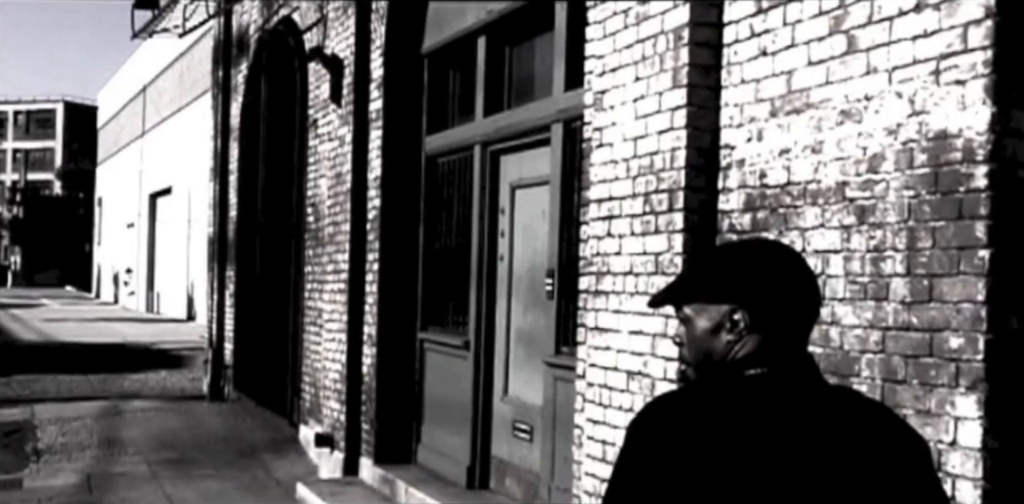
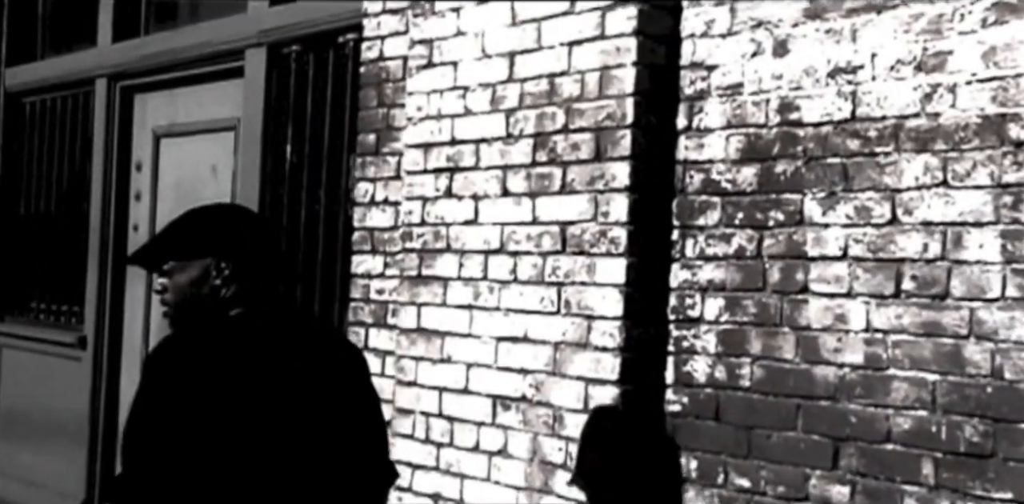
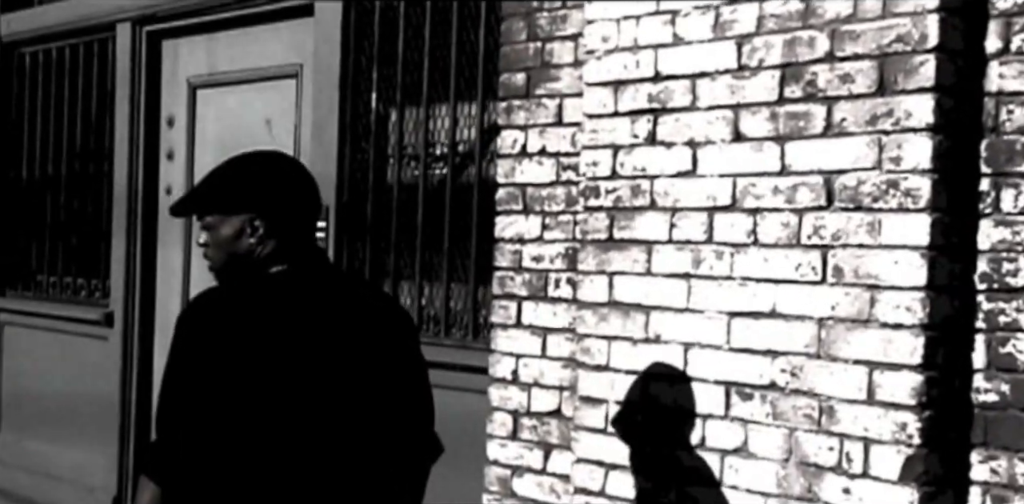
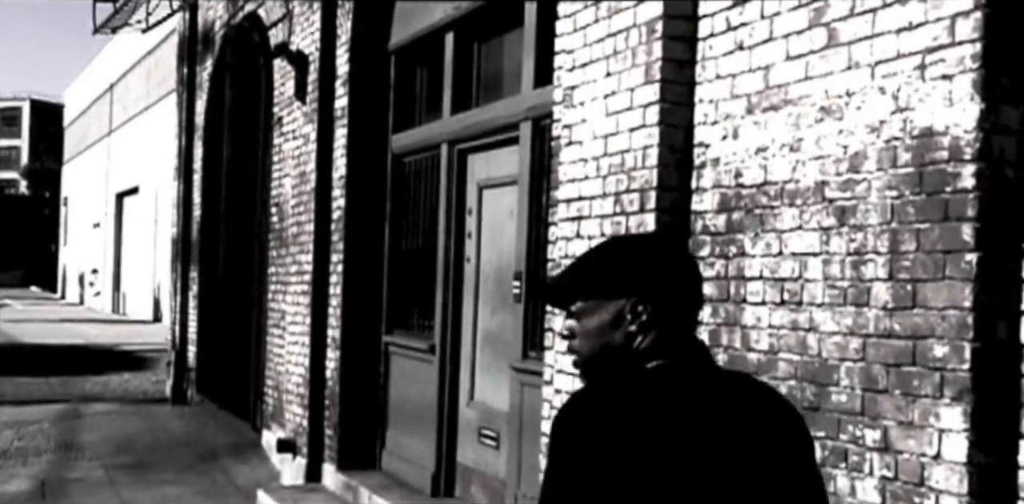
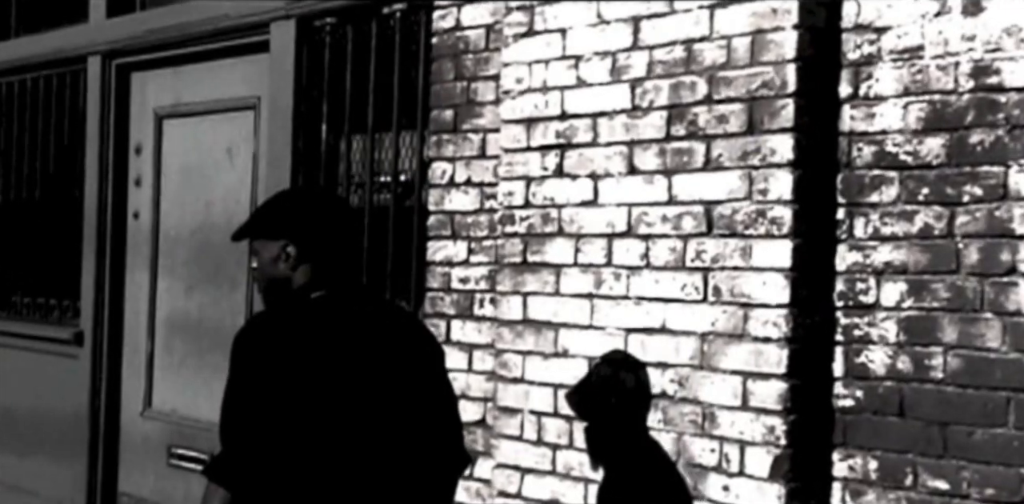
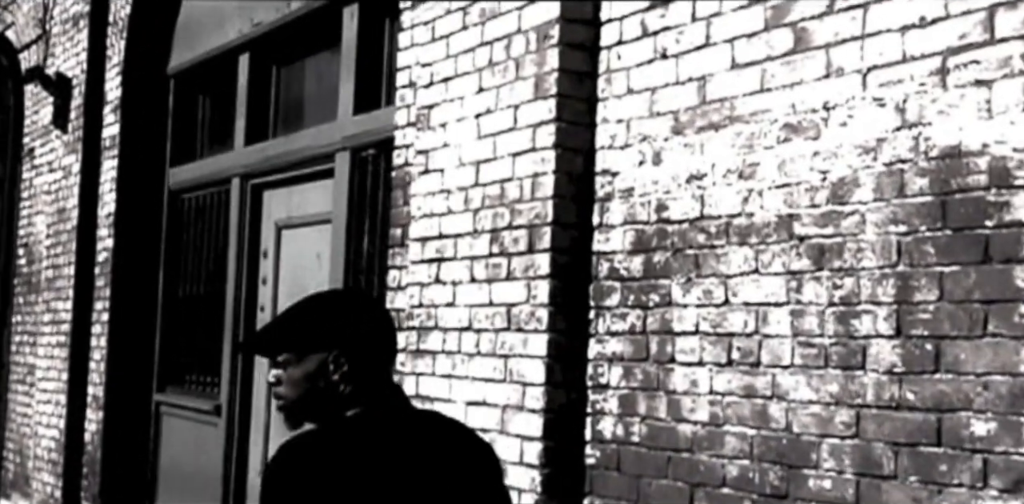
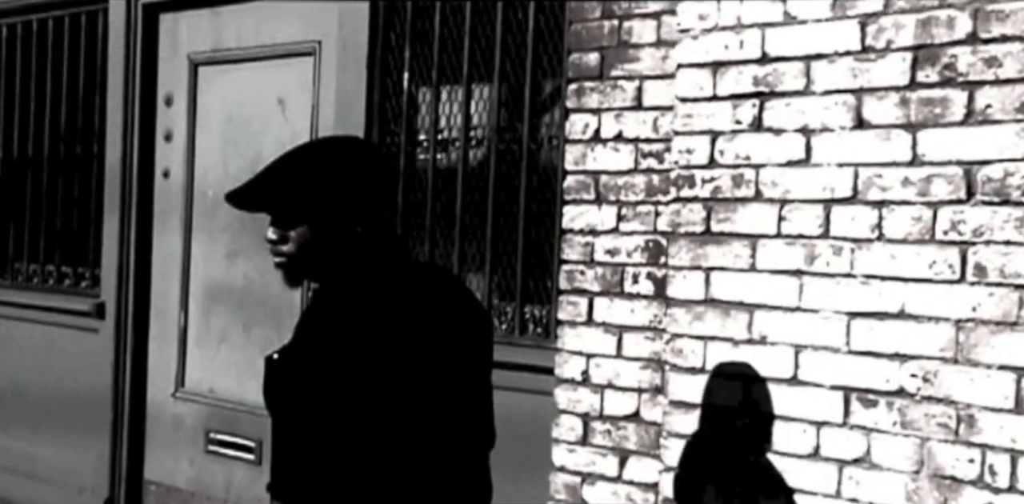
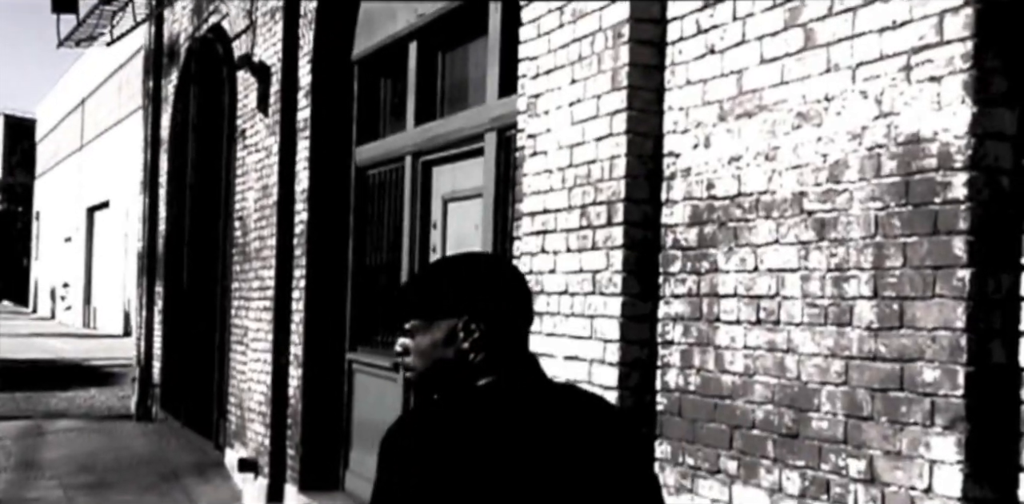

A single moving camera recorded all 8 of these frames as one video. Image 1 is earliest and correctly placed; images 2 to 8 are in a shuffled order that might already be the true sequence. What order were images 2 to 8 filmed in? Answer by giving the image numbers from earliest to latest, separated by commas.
4, 8, 6, 2, 5, 3, 7
